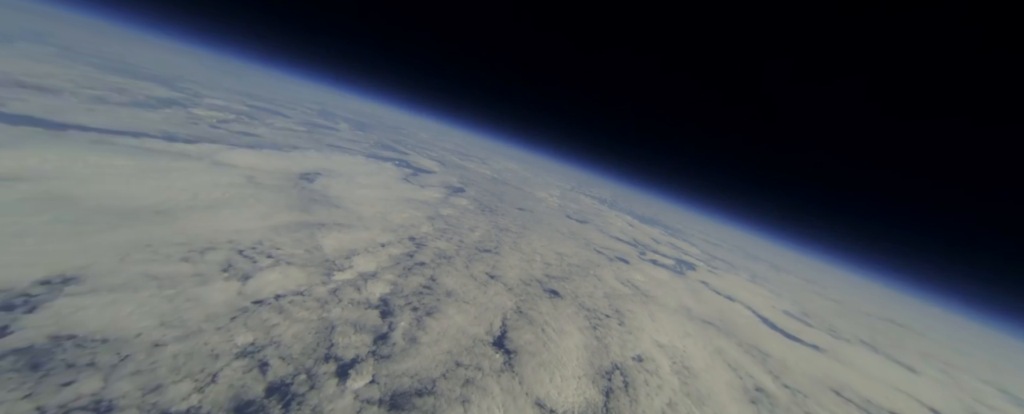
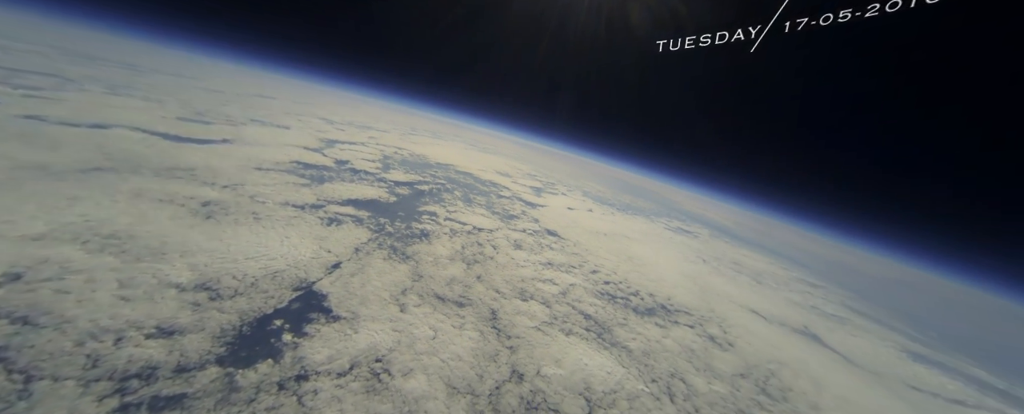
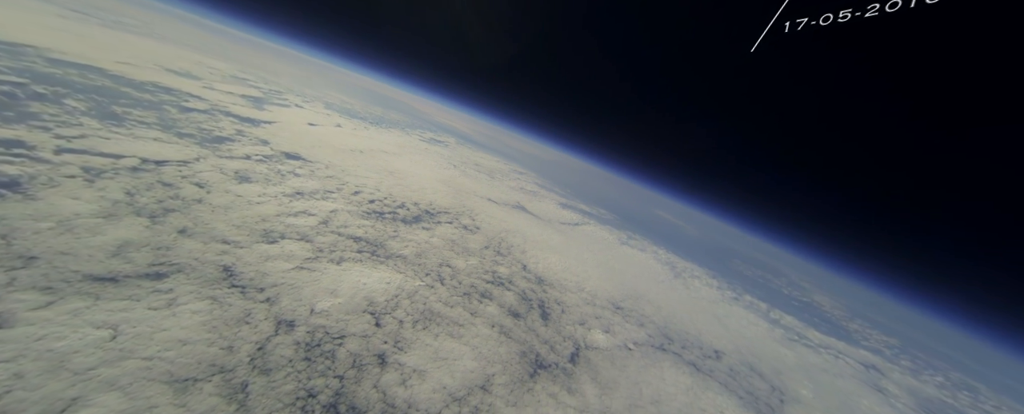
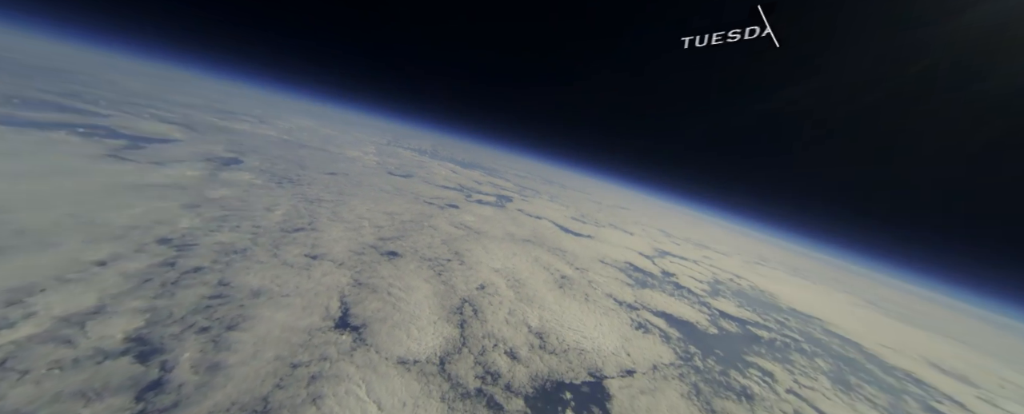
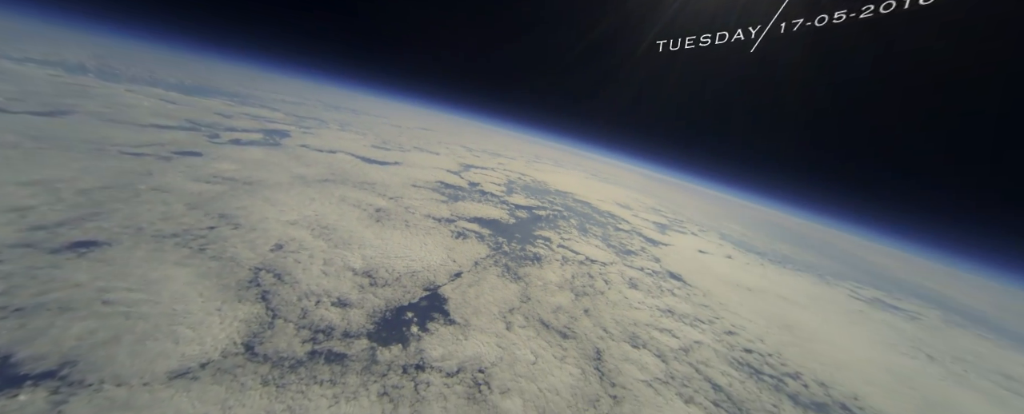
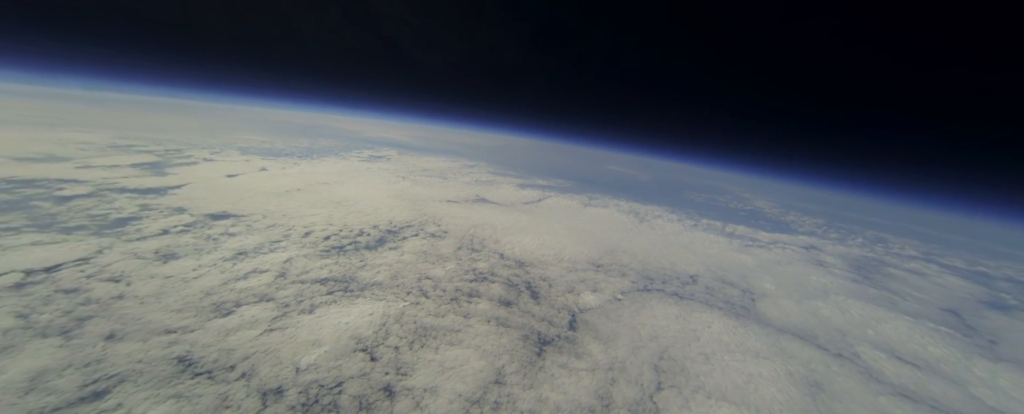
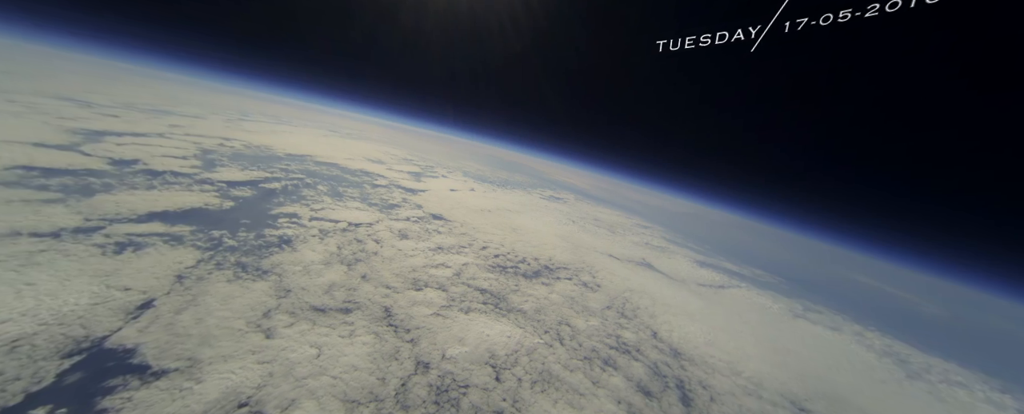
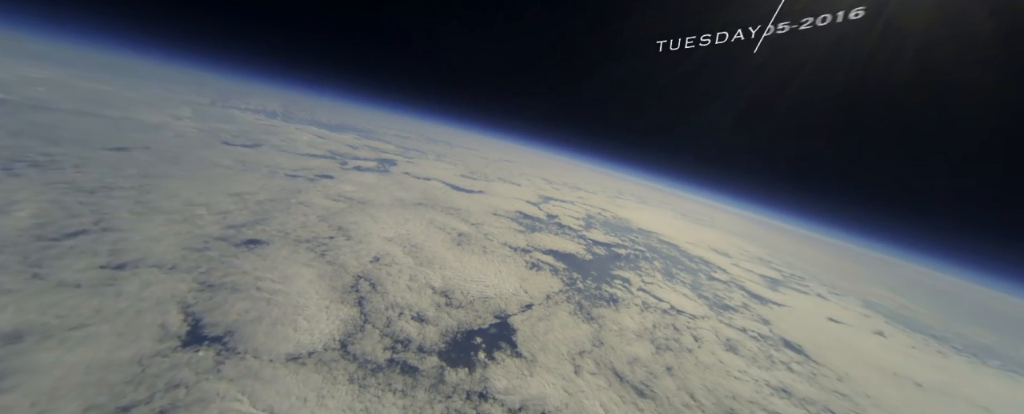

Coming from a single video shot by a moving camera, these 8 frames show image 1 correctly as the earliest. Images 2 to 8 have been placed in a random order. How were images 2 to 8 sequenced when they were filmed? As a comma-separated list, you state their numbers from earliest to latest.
4, 8, 5, 2, 7, 3, 6
